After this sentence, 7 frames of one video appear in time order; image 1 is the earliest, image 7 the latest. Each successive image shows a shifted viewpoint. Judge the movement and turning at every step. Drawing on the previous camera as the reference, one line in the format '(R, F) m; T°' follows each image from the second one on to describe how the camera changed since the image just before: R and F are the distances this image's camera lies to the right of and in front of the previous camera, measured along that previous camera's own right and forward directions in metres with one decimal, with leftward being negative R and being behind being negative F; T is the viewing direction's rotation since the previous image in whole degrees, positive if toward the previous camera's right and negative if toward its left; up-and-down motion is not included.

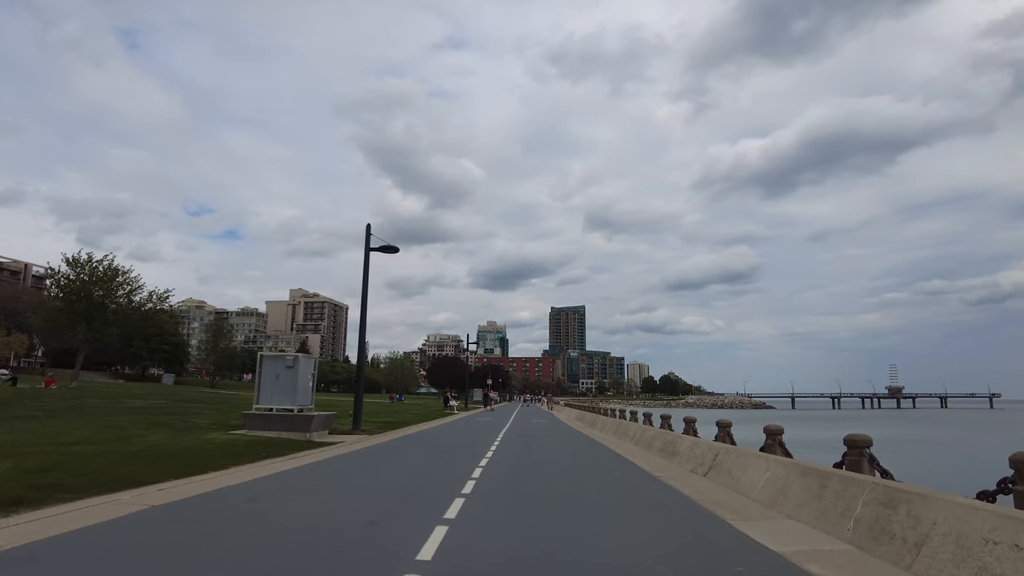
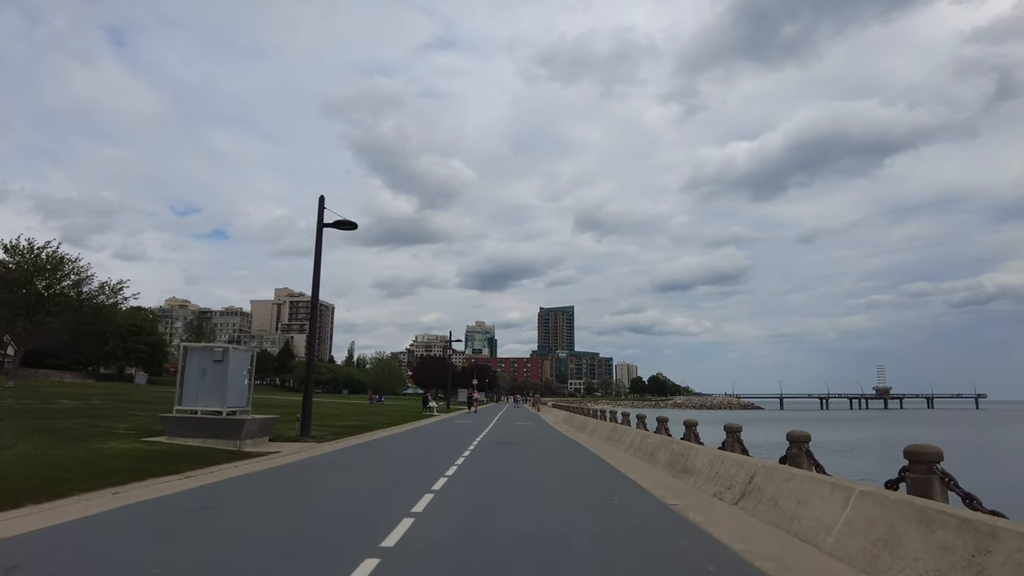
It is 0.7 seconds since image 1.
(+0.1, +0.8) m; +1°
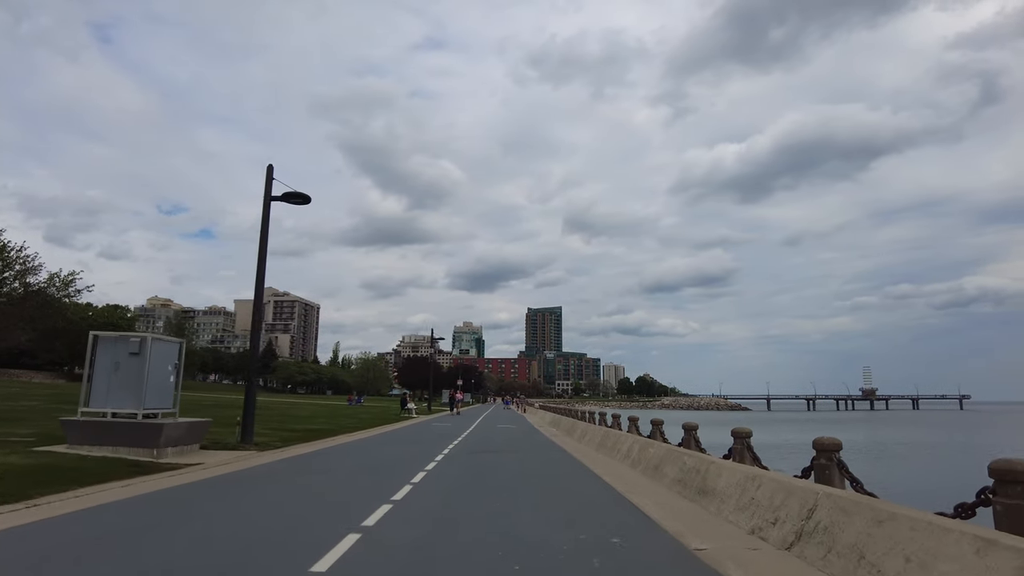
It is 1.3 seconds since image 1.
(+0.1, +0.7) m; +1°
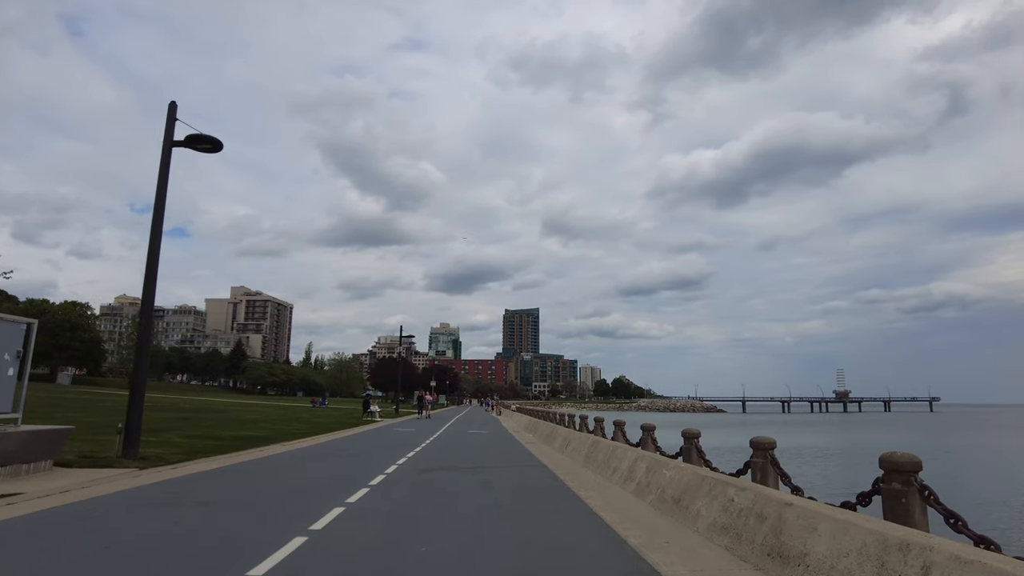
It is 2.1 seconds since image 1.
(+0.1, +0.7) m; +2°
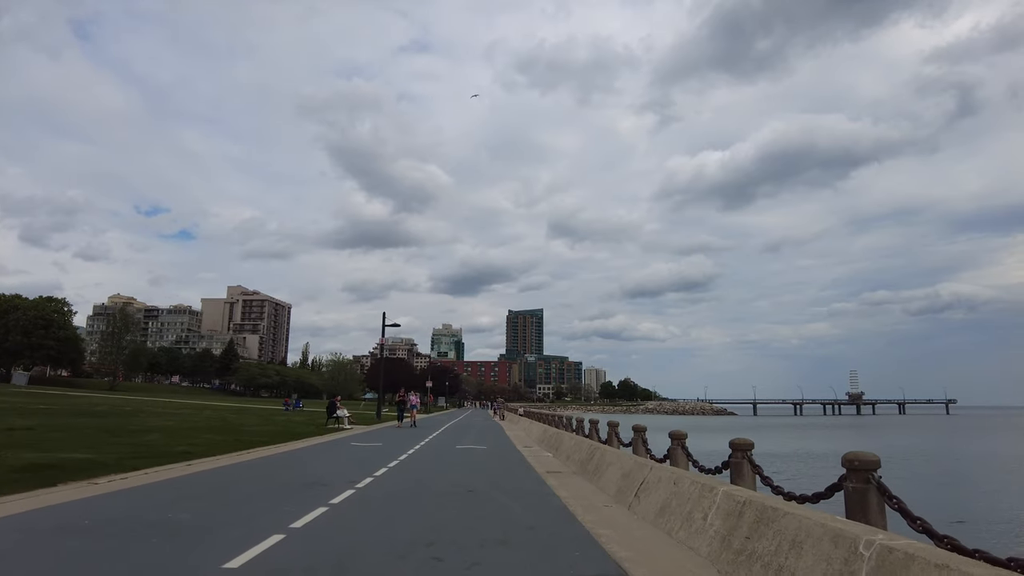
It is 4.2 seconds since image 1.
(0.0, +2.6) m; 0°
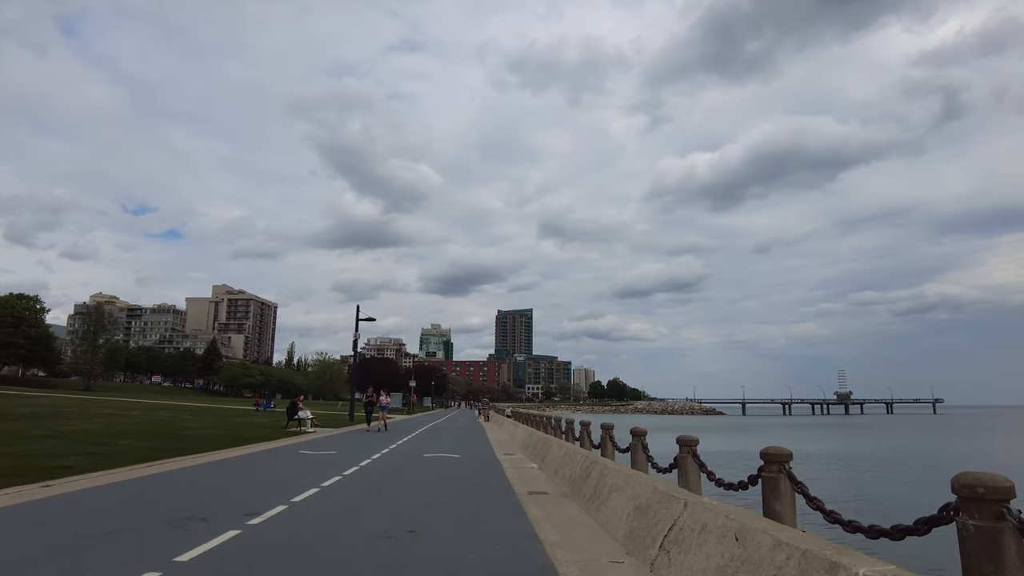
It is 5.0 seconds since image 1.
(+0.2, +0.7) m; +1°
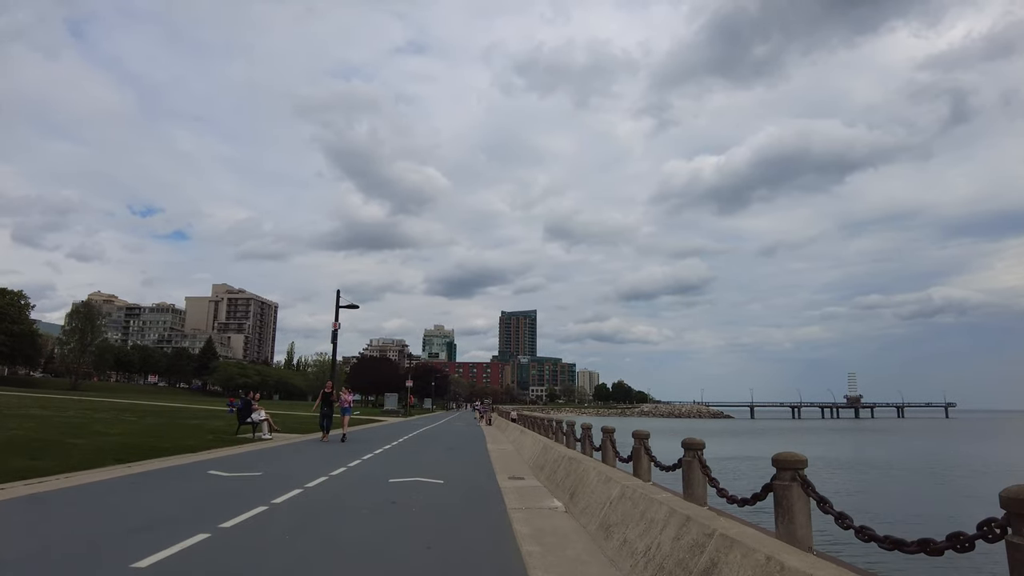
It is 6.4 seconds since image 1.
(0.0, +1.6) m; 0°
